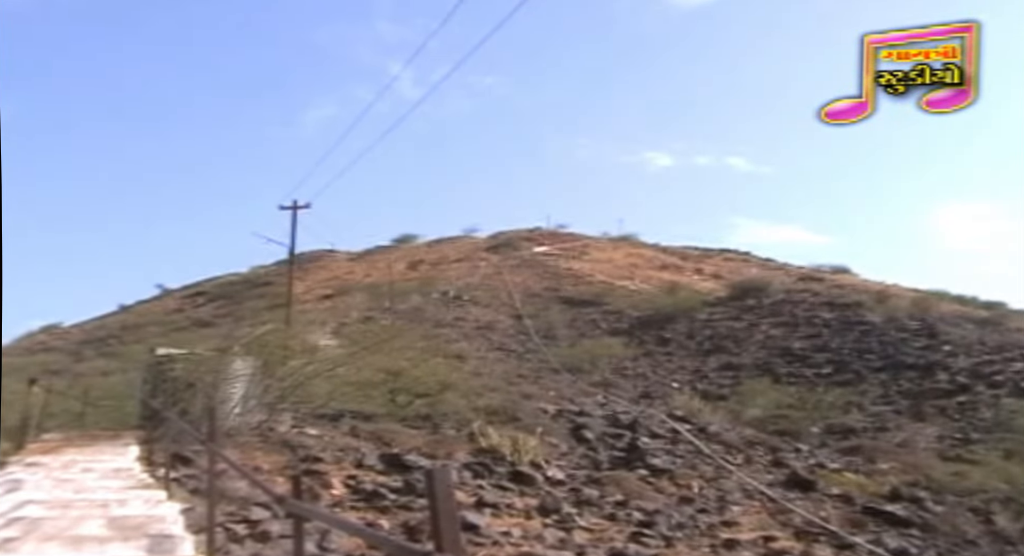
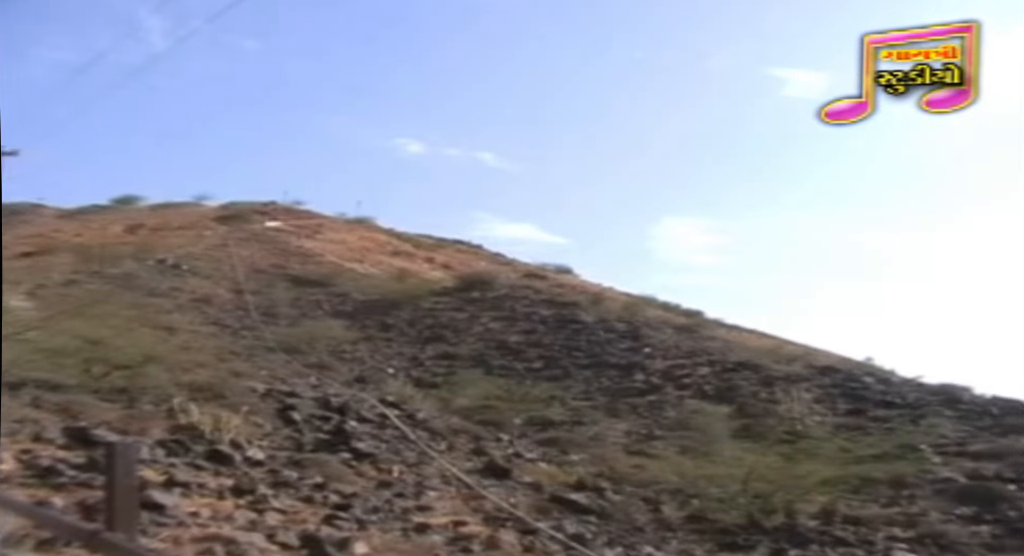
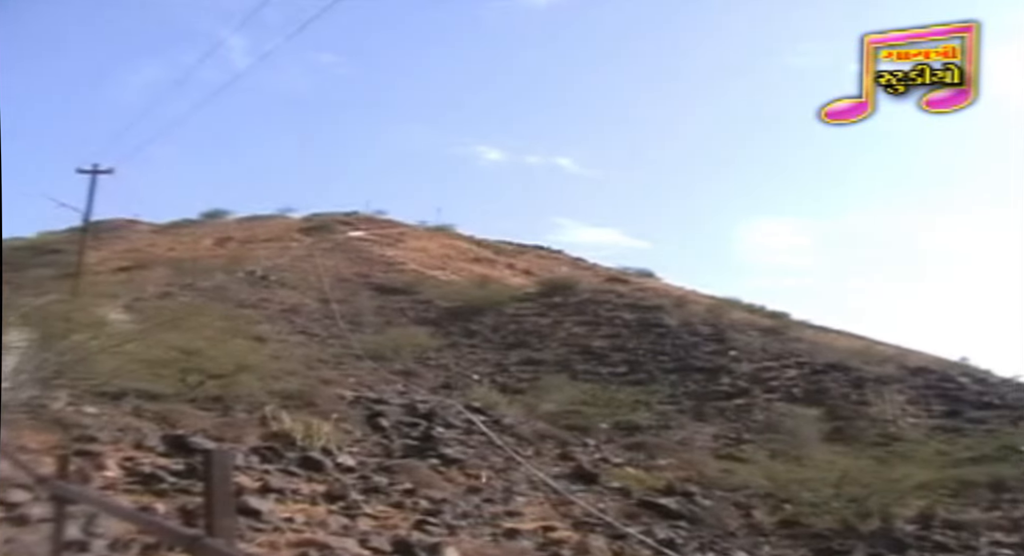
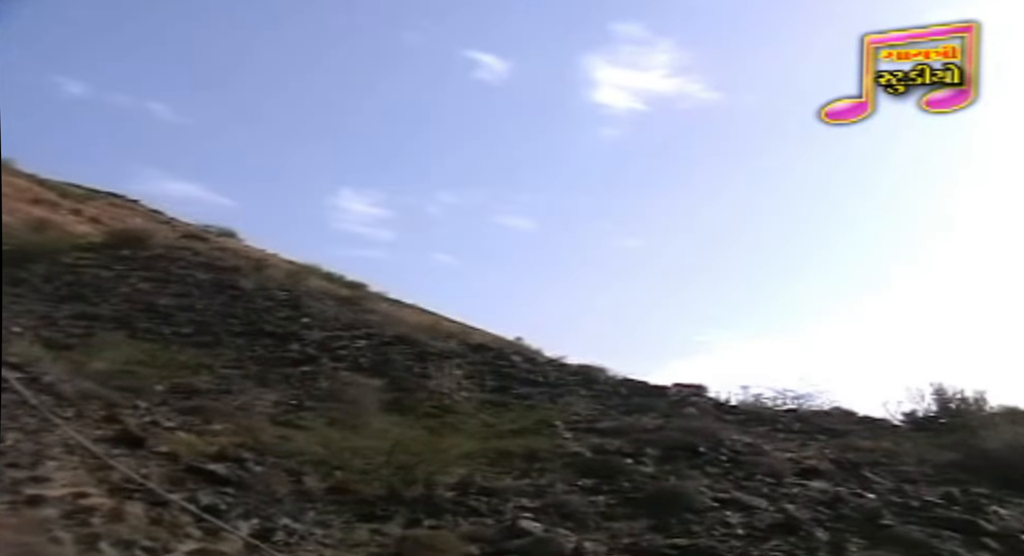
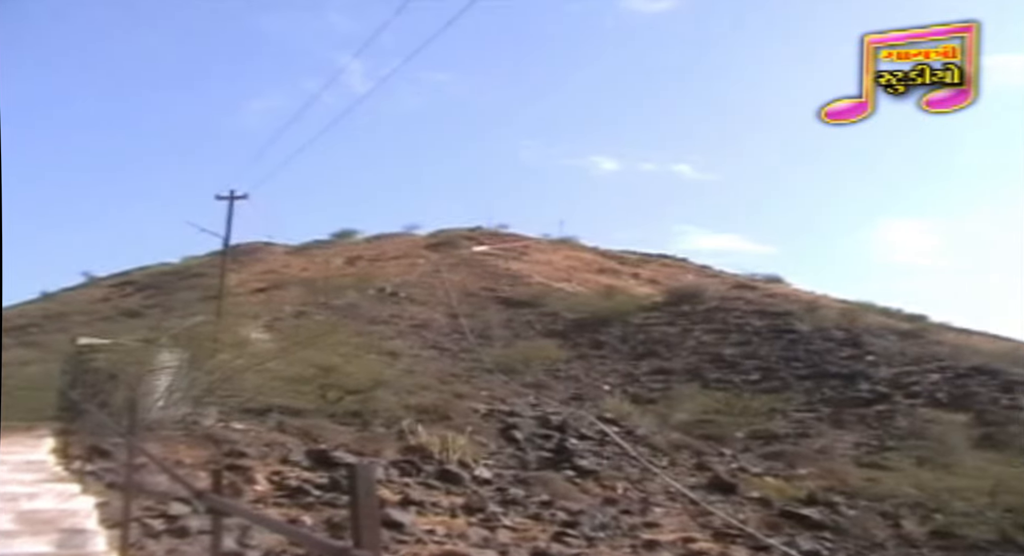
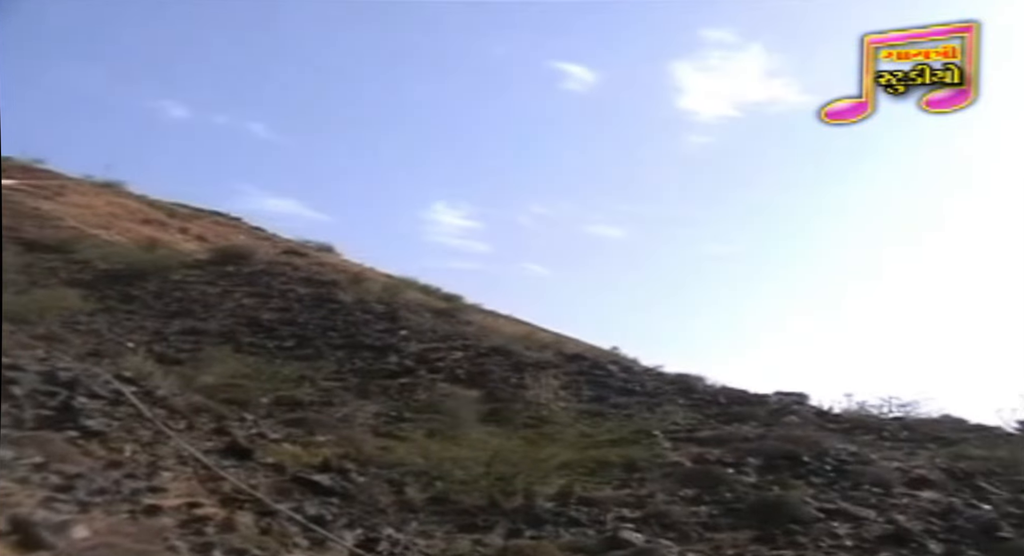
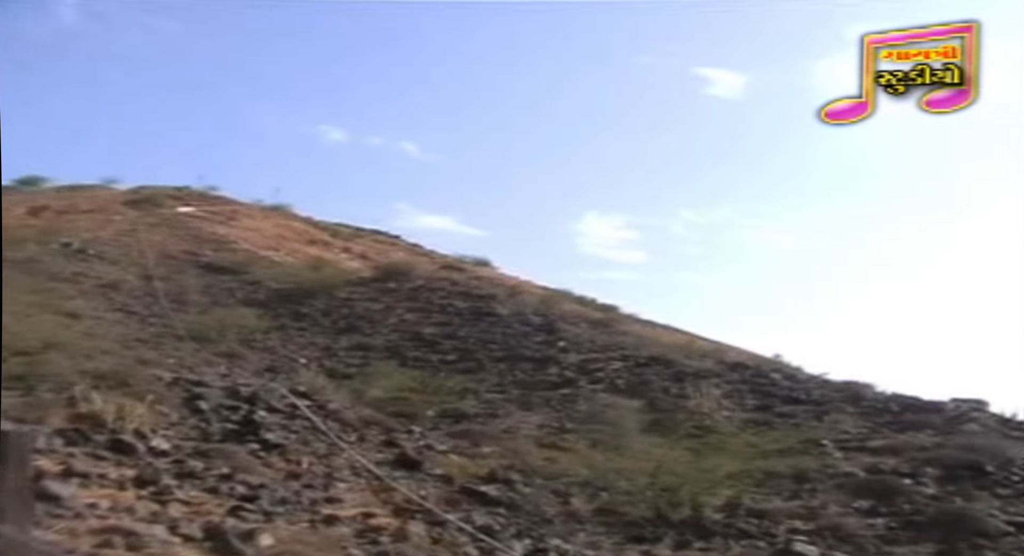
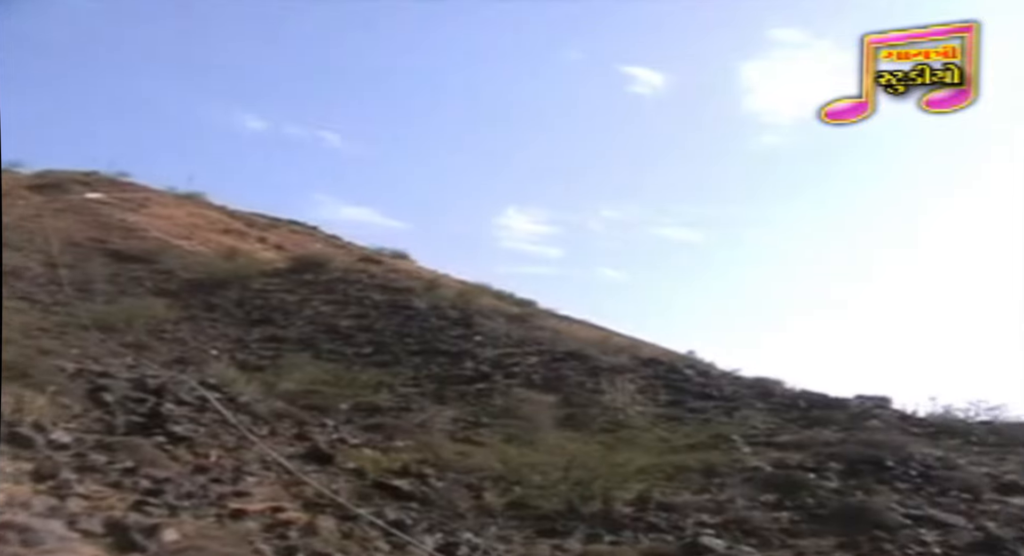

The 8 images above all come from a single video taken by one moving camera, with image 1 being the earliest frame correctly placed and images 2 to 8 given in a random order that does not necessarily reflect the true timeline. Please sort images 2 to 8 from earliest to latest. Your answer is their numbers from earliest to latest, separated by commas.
5, 3, 2, 7, 8, 6, 4
